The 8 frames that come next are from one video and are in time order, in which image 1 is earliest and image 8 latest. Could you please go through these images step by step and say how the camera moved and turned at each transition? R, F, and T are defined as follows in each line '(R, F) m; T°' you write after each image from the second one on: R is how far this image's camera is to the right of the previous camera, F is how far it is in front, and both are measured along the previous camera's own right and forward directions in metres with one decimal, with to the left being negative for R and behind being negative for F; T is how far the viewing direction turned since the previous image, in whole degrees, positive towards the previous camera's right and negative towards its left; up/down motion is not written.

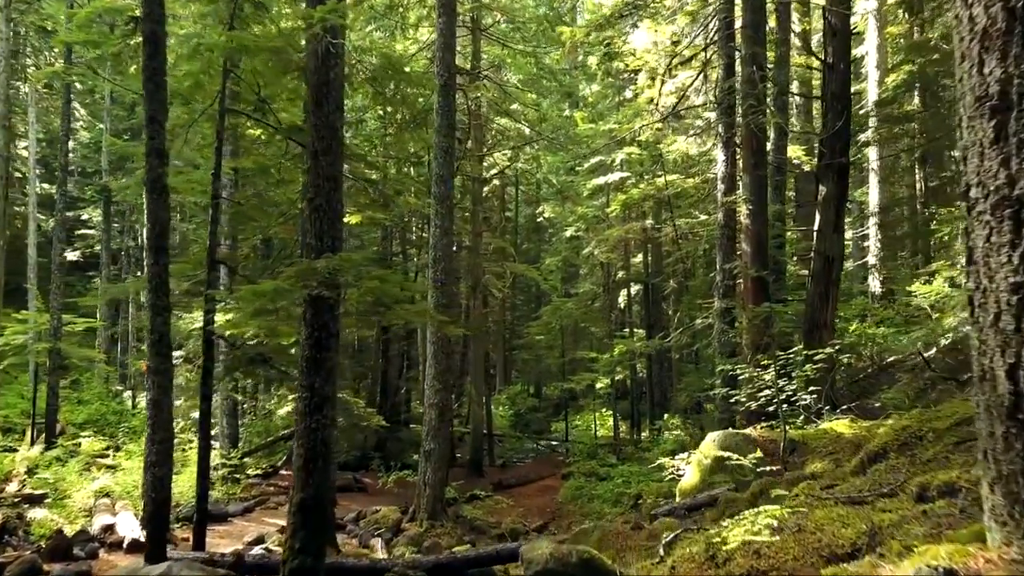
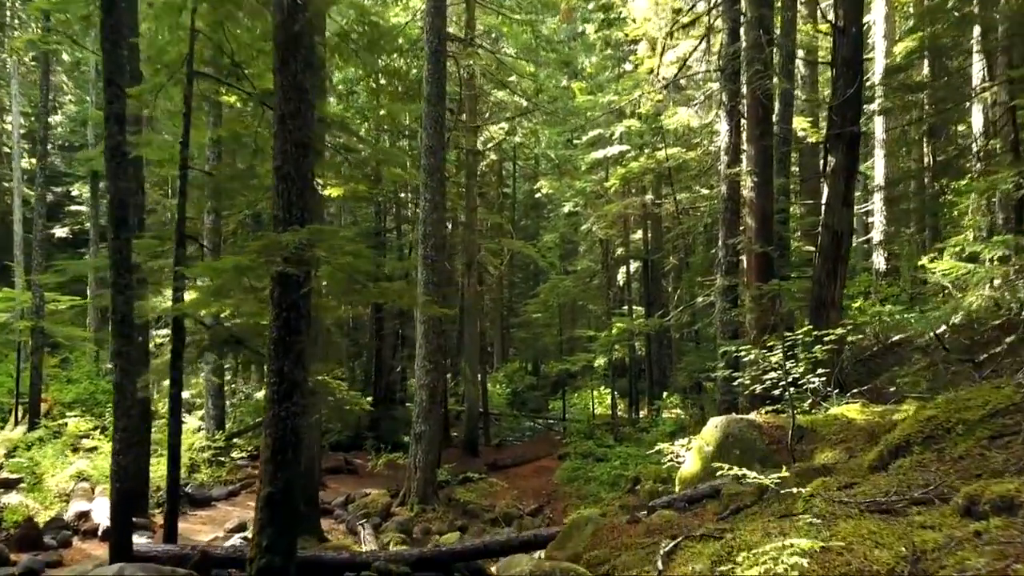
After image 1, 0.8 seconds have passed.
(+0.1, +0.5) m; 0°
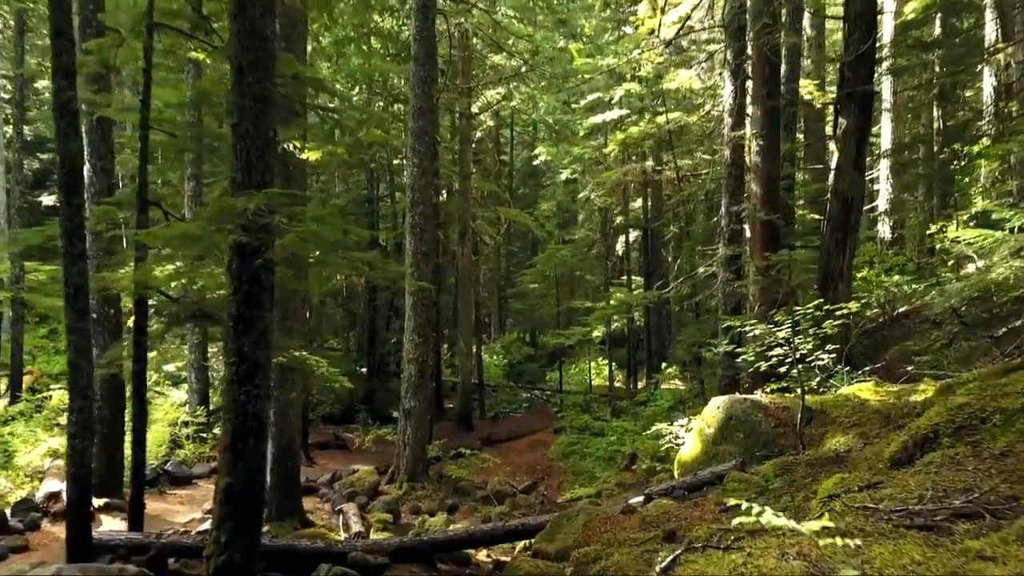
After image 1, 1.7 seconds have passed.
(+0.1, +0.6) m; 0°
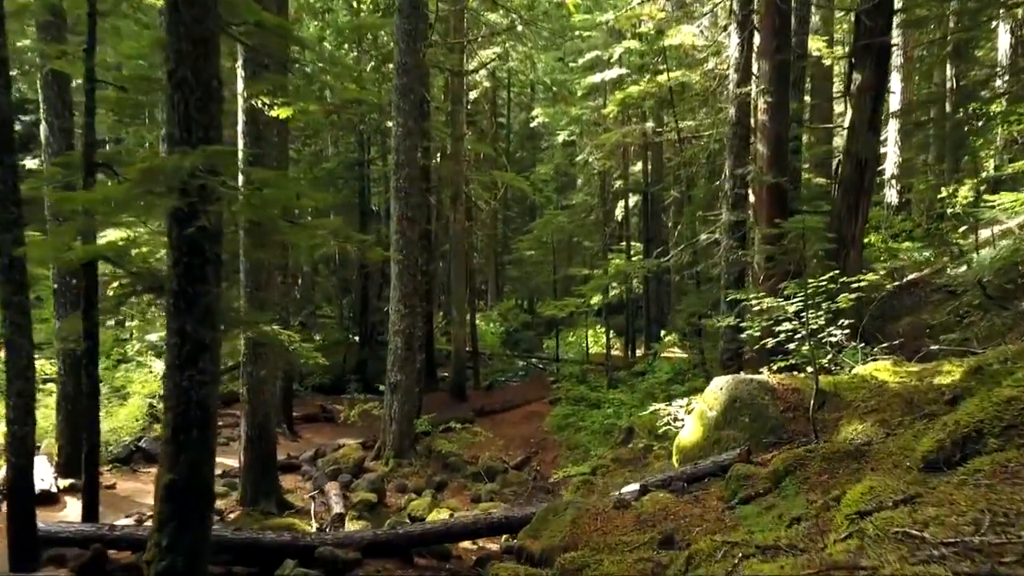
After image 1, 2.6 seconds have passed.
(+0.1, +0.7) m; 0°
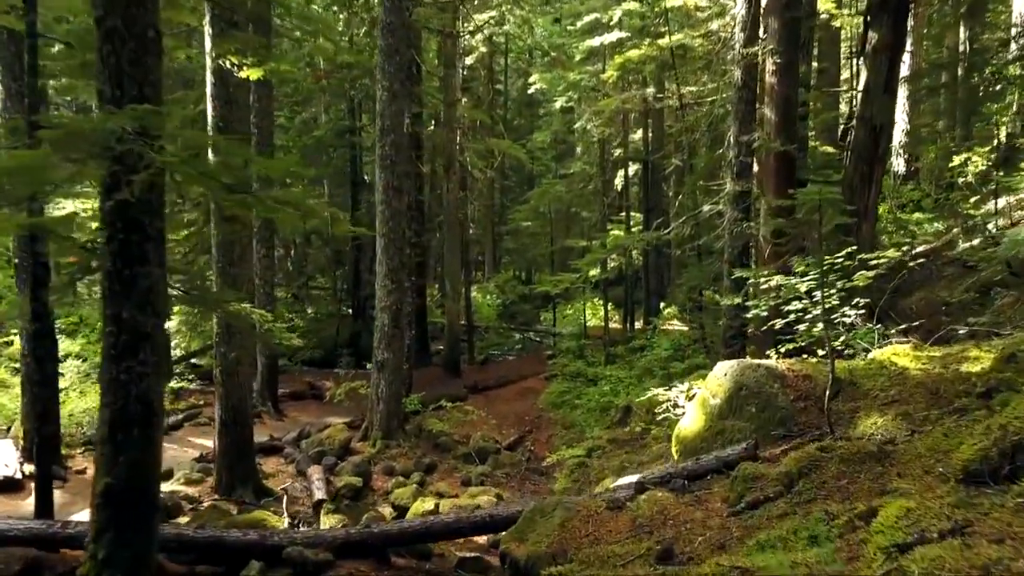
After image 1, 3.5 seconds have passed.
(+0.1, +0.6) m; 0°
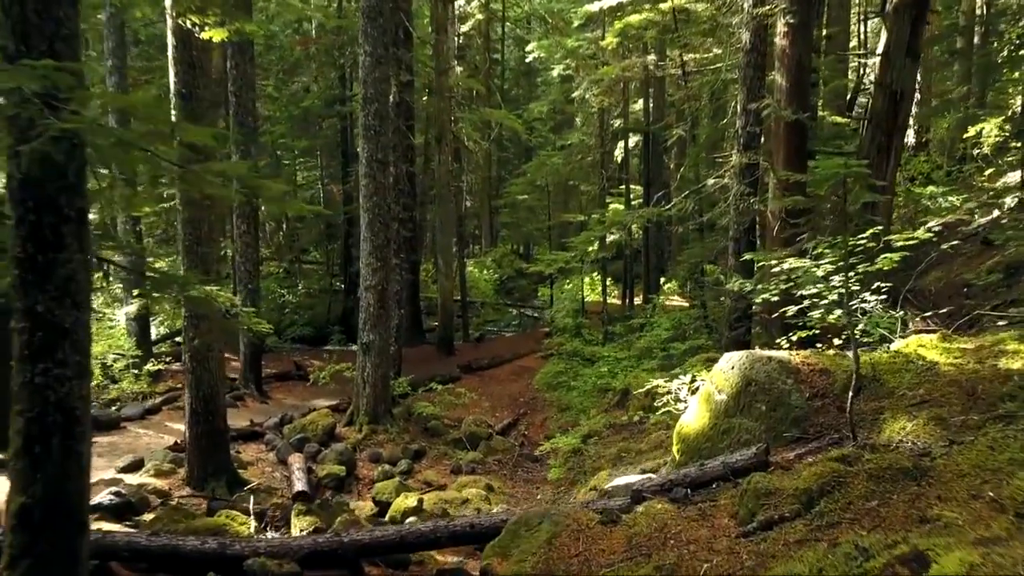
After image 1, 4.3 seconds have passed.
(+0.1, +0.6) m; 0°
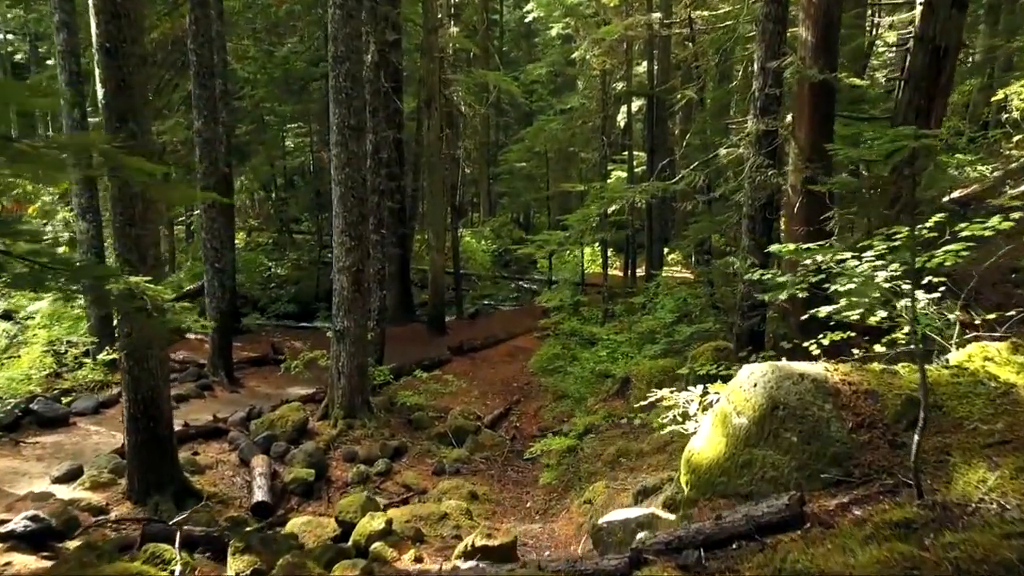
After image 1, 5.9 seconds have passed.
(+0.2, +1.0) m; 0°
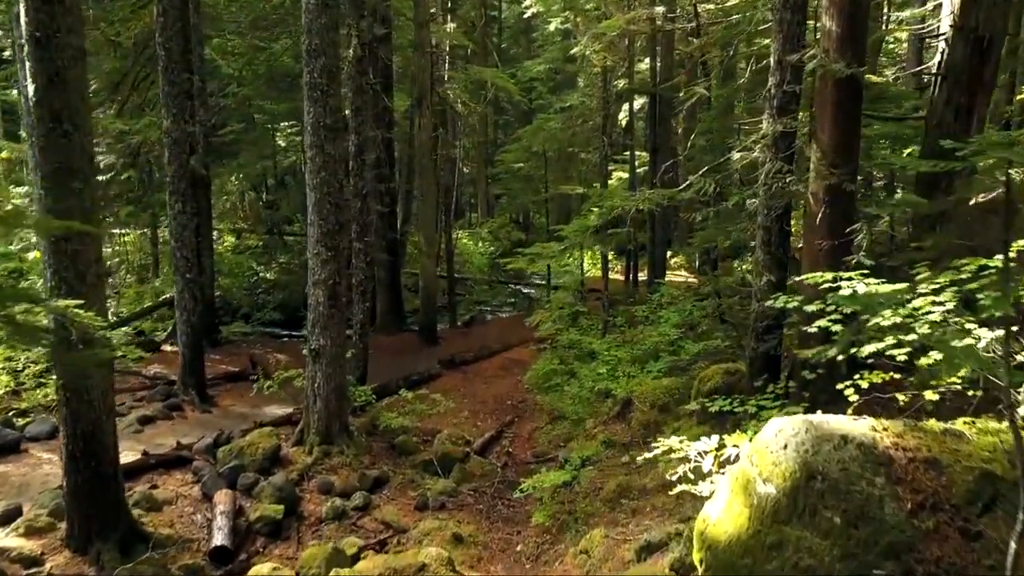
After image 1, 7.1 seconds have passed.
(+0.1, +0.8) m; 0°
